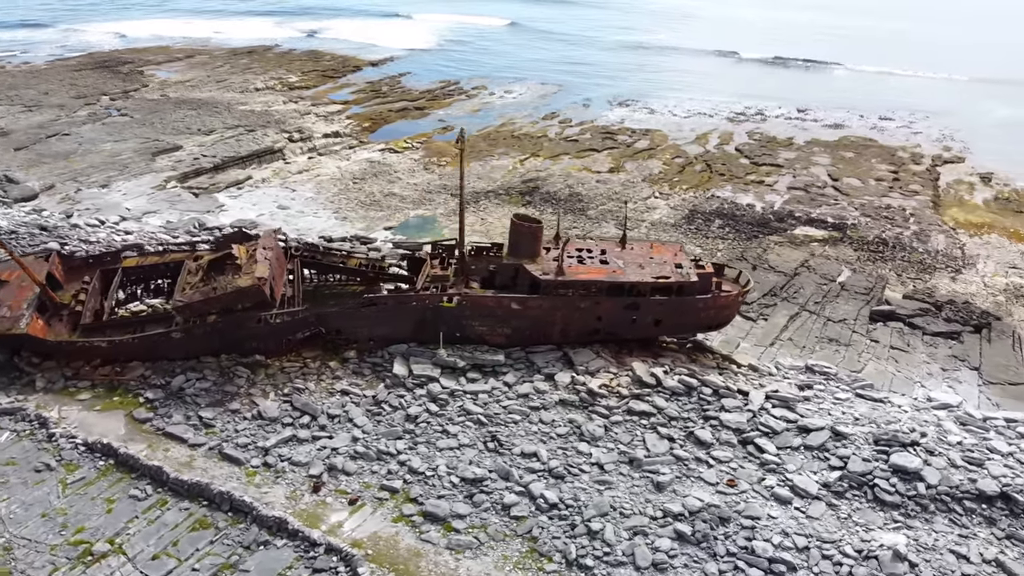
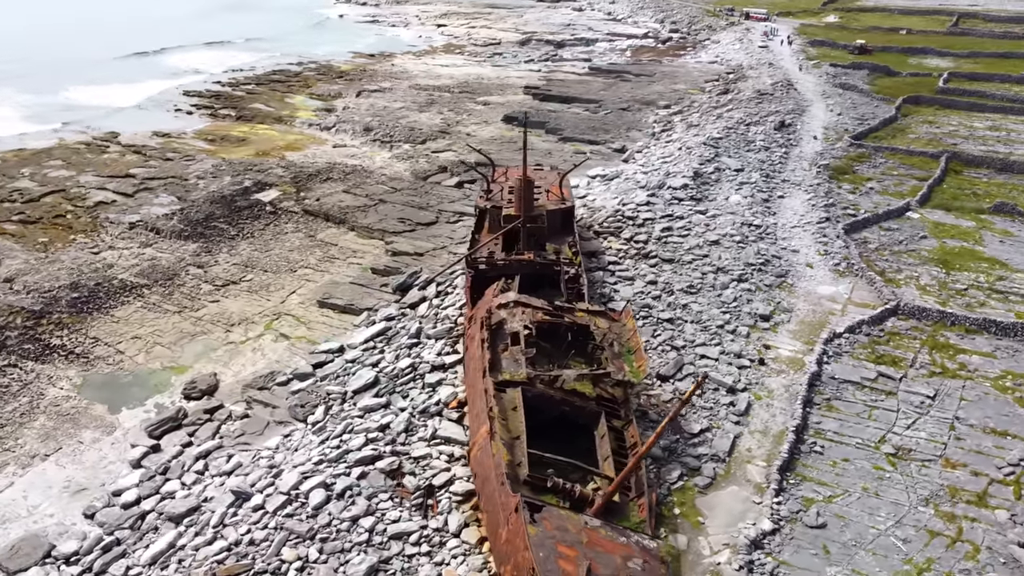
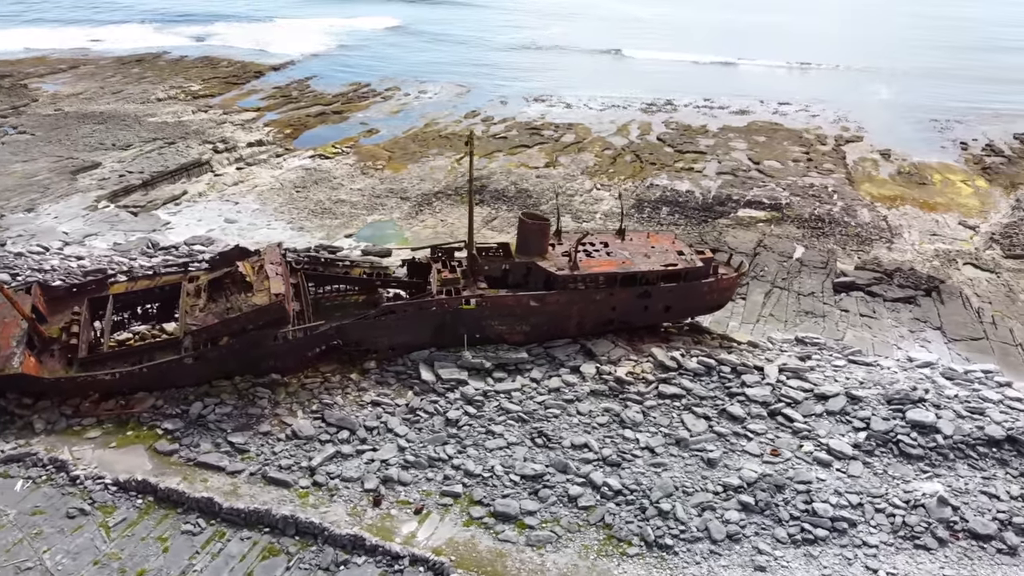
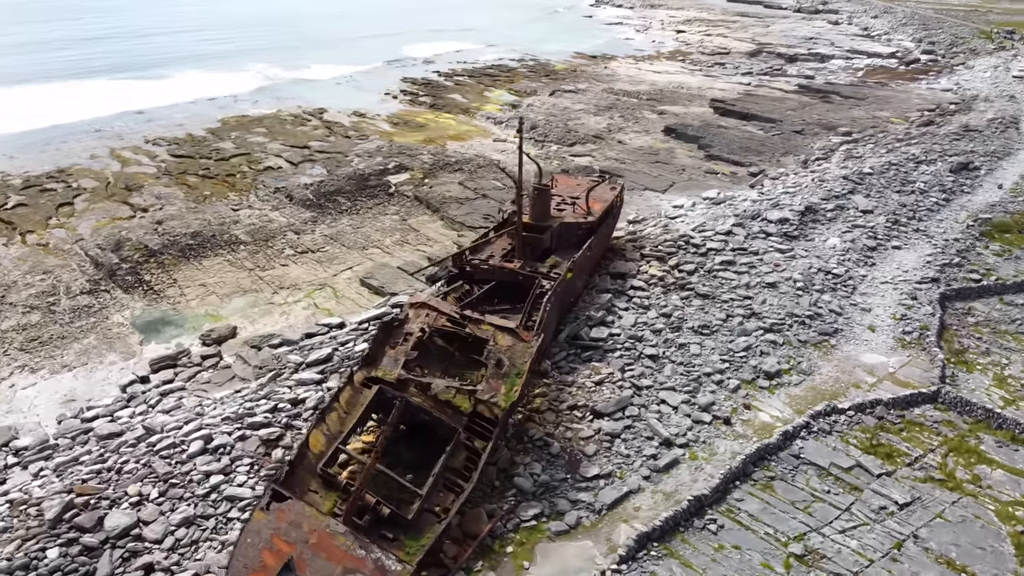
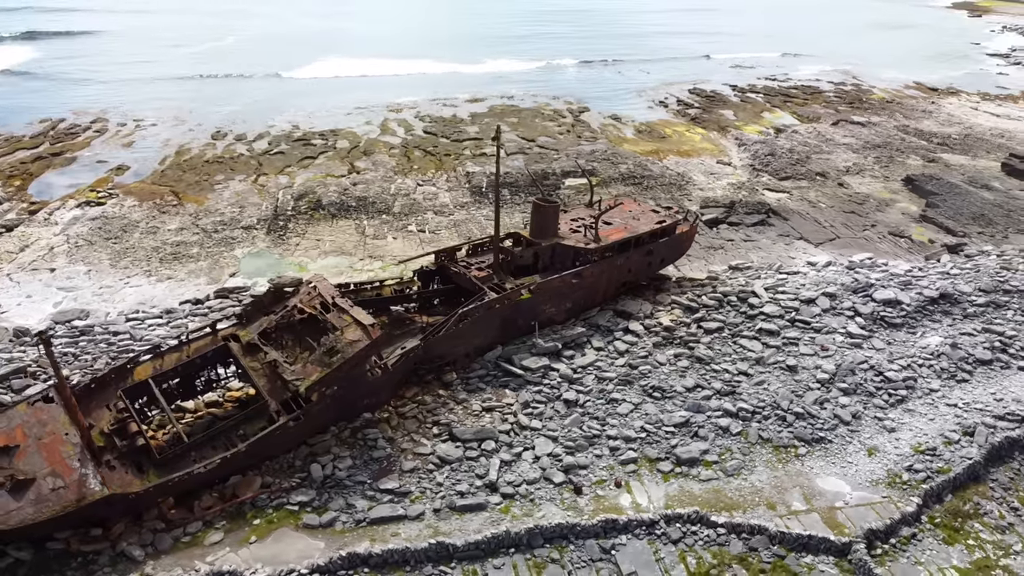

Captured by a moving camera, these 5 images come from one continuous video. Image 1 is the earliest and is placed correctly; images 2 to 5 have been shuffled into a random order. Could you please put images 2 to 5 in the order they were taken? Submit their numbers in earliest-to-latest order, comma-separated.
3, 5, 4, 2
